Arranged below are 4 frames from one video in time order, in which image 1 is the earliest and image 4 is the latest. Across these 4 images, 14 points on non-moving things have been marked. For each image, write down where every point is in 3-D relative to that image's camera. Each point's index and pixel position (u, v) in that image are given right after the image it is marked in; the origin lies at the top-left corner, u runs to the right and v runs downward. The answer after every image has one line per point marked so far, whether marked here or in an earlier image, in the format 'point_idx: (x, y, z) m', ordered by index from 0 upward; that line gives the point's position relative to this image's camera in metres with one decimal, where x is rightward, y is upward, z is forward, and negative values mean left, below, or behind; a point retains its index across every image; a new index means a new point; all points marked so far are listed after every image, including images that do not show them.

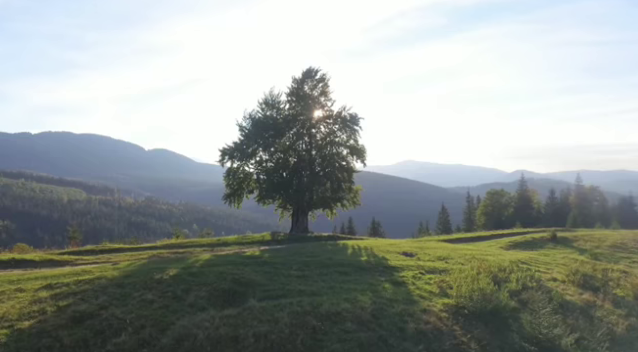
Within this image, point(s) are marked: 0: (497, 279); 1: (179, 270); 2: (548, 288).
0: (+7.1, -4.1, +17.5) m
1: (-5.6, -3.8, +17.4) m
2: (+9.2, -4.5, +17.6) m
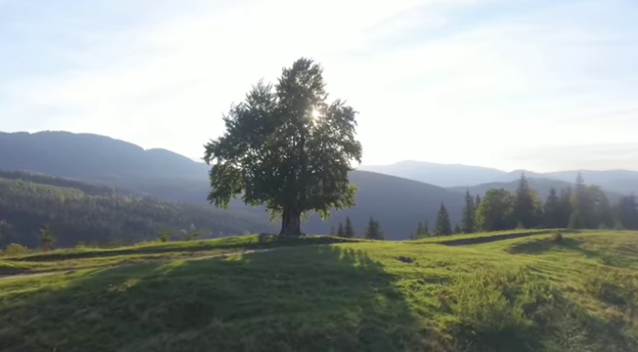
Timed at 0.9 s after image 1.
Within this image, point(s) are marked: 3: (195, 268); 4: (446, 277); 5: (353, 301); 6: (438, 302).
0: (+6.6, -4.0, +15.2) m
1: (-6.2, -3.6, +15.1) m
2: (+8.7, -4.4, +15.3) m
3: (-5.2, -3.8, +18.2) m
4: (+5.5, -4.3, +18.7) m
5: (+1.1, -4.2, +14.7) m
6: (+4.0, -4.3, +14.7) m
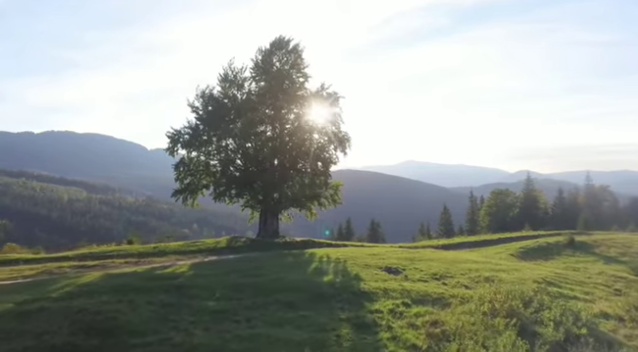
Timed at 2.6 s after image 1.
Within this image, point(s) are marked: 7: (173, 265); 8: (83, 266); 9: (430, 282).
0: (+5.0, -3.6, +10.8) m
1: (-7.7, -3.2, +10.8) m
2: (+7.1, -4.0, +10.9) m
3: (-6.7, -3.5, +13.8) m
4: (+4.0, -4.0, +14.3) m
5: (-0.4, -3.9, +10.3) m
6: (+2.5, -3.9, +10.3) m
7: (-6.6, -4.0, +19.8) m
8: (-10.7, -4.0, +19.7) m
9: (+4.2, -4.0, +16.7) m
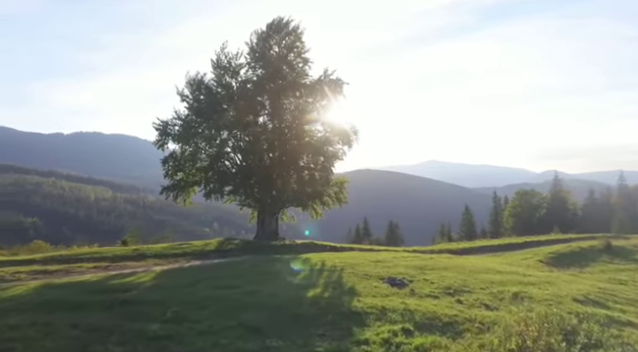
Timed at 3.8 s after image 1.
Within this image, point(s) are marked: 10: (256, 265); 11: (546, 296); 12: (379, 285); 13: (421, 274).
0: (+4.3, -3.3, +7.5) m
1: (-8.5, -2.9, +8.1) m
2: (+6.4, -3.8, +7.5) m
3: (-7.3, -3.2, +11.1) m
4: (+3.4, -3.7, +11.1) m
5: (-1.2, -3.6, +7.3) m
6: (+1.7, -3.6, +7.2) m
7: (-6.9, -3.7, +17.1) m
8: (-11.0, -3.7, +17.2) m
9: (+3.7, -3.8, +13.4) m
10: (-2.7, -3.8, +18.7) m
11: (+7.3, -3.8, +13.9) m
12: (+2.1, -3.7, +14.8) m
13: (+4.0, -3.8, +17.1) m
